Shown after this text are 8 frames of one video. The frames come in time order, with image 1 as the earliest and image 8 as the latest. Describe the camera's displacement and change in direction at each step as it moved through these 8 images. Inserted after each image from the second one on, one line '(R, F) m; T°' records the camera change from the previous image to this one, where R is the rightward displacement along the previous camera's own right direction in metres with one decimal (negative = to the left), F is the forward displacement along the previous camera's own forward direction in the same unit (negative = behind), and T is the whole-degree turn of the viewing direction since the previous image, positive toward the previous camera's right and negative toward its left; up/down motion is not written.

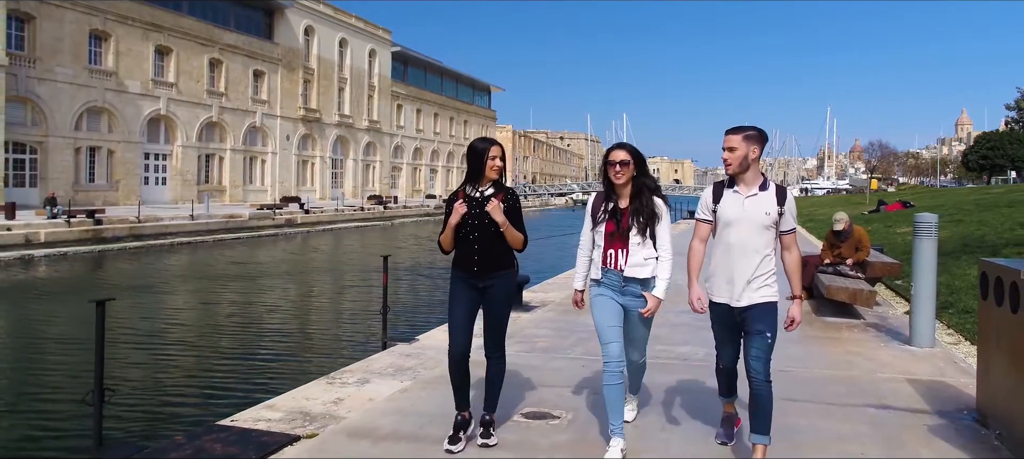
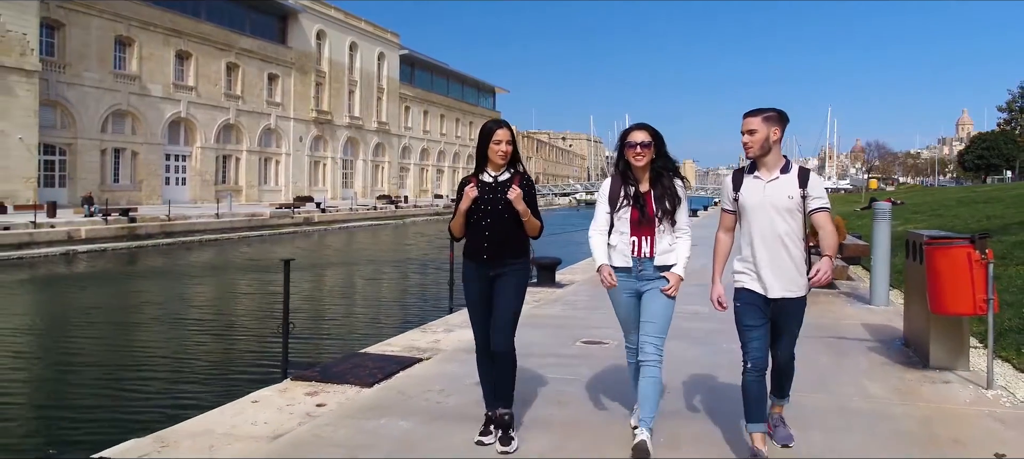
(-0.4, -1.3) m; 0°
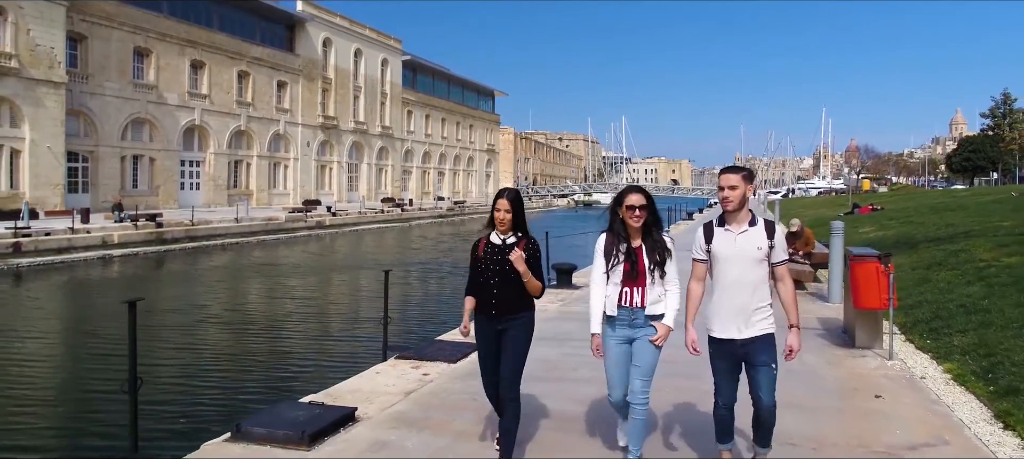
(-0.3, -1.5) m; 0°
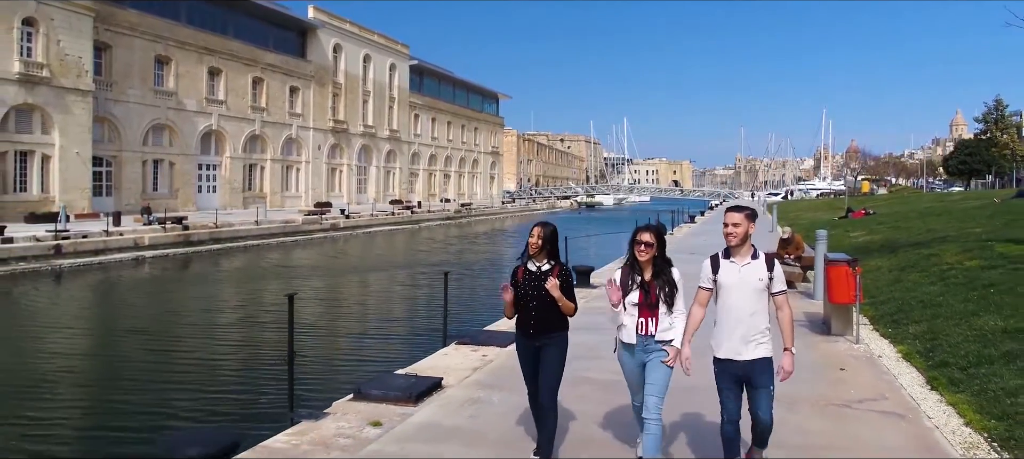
(-0.3, -1.3) m; 0°
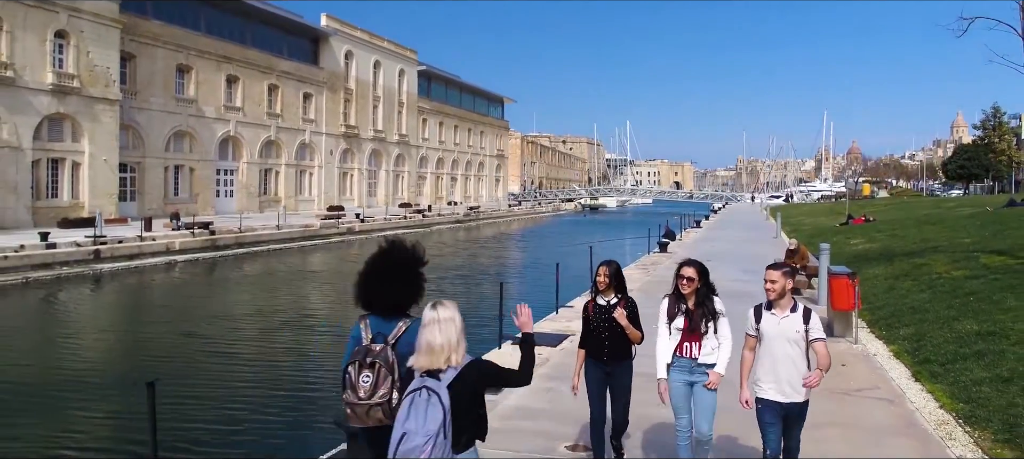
(-0.5, -1.1) m; 0°
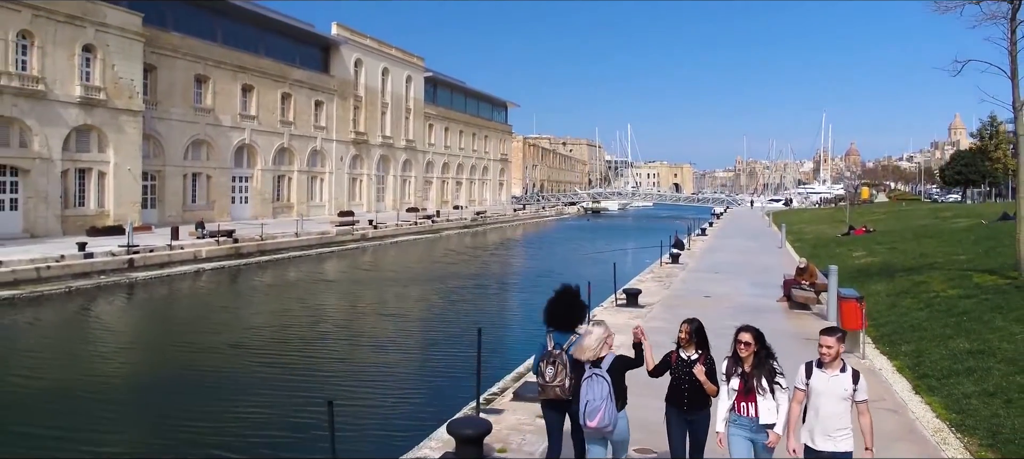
(-0.6, -1.1) m; 0°
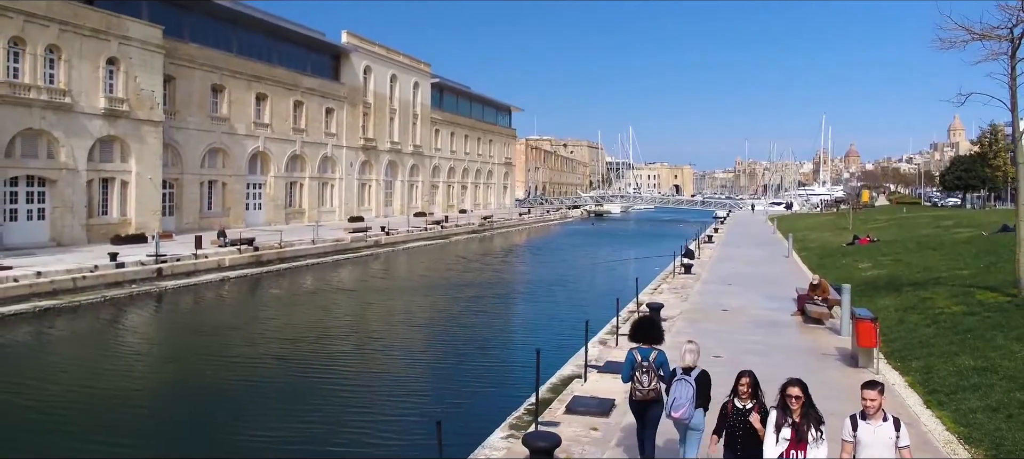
(-0.6, -0.8) m; 0°
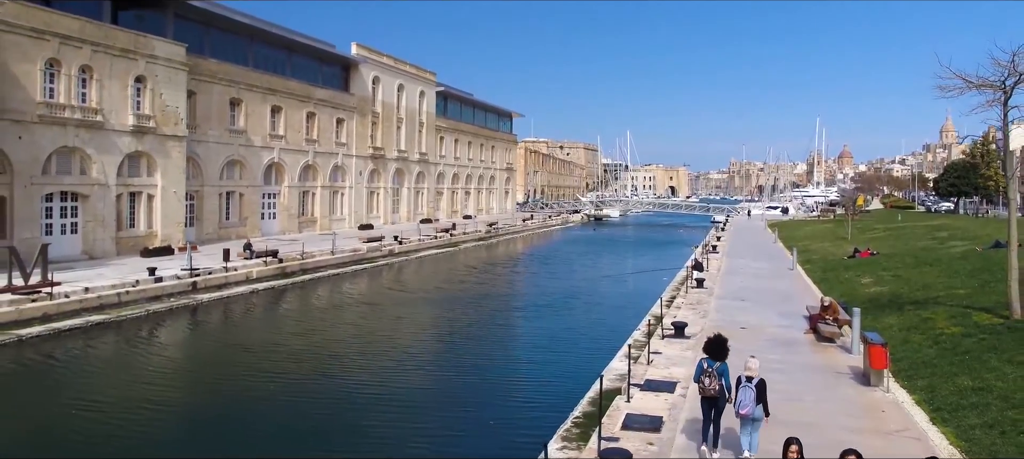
(-0.8, -1.3) m; 0°
